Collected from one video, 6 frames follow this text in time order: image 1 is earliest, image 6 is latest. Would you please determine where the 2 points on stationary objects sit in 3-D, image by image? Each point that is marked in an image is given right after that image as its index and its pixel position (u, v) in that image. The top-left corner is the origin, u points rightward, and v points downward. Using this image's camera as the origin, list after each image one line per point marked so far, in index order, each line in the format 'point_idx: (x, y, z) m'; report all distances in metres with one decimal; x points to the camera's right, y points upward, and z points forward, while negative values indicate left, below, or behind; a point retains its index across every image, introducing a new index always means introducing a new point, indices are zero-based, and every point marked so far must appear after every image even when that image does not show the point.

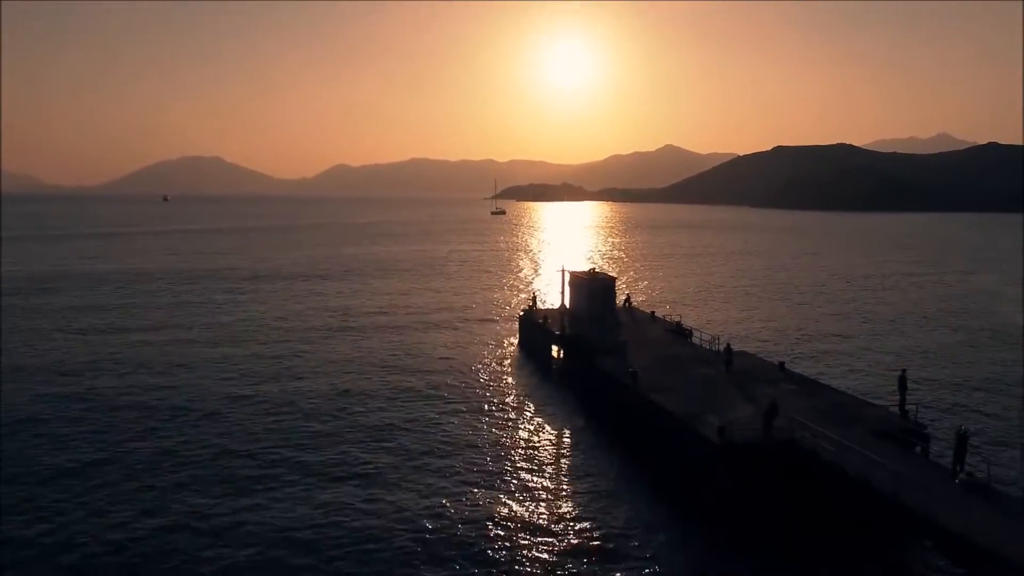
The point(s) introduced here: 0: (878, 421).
0: (+10.3, -3.7, +19.8) m
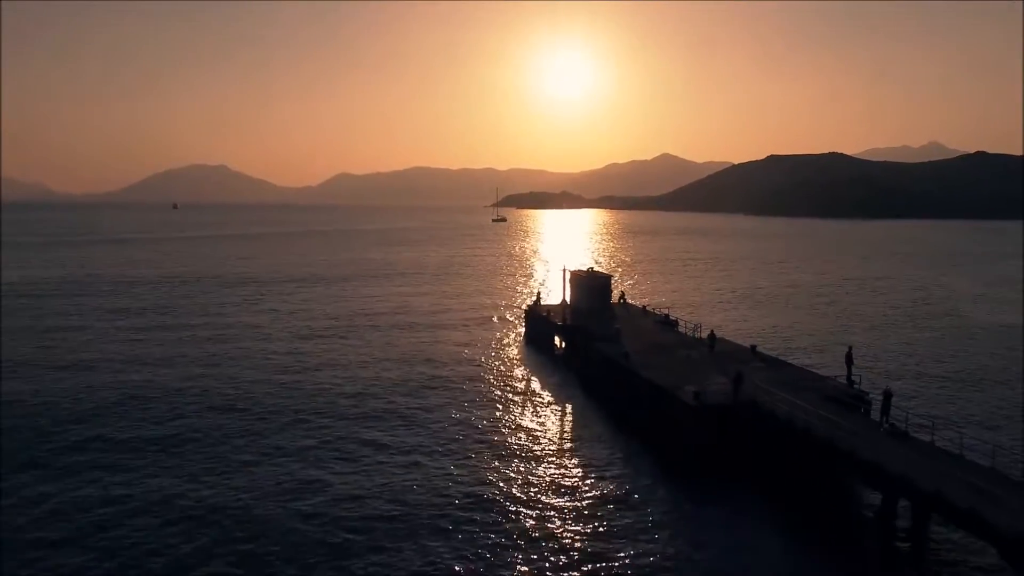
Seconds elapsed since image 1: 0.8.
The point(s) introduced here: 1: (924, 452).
0: (+10.7, -3.4, +23.6) m
1: (+11.2, -4.3, +18.9) m
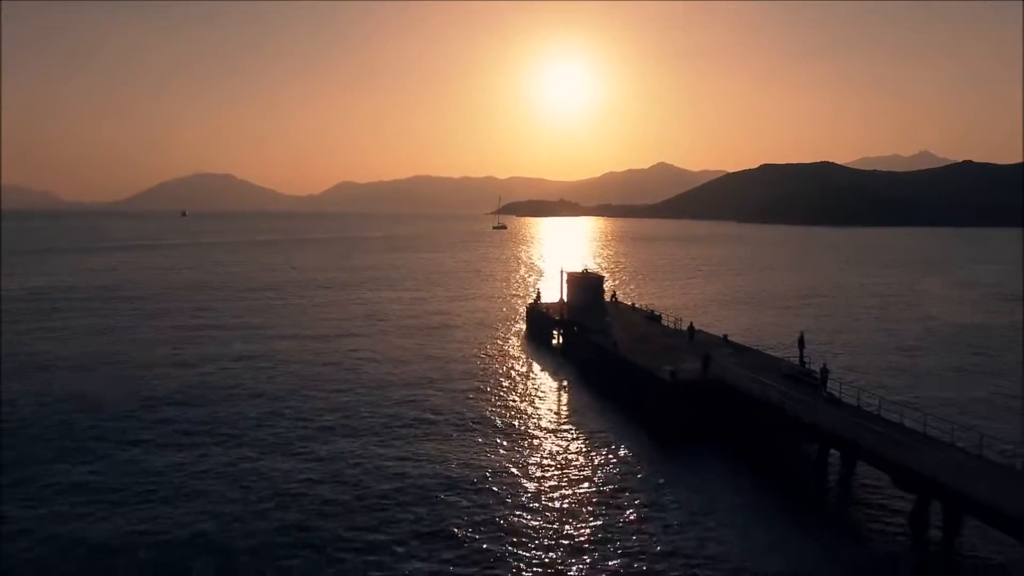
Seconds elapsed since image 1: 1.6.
0: (+10.8, -3.3, +27.7) m
1: (+11.4, -4.1, +23.1) m
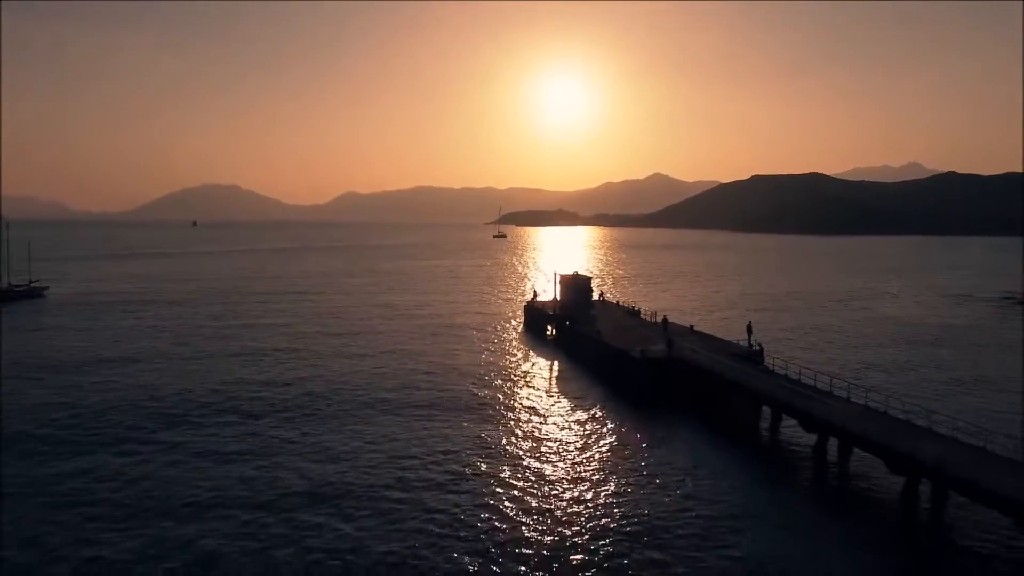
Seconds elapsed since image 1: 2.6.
0: (+10.8, -3.1, +33.6) m
1: (+11.4, -3.8, +28.9) m
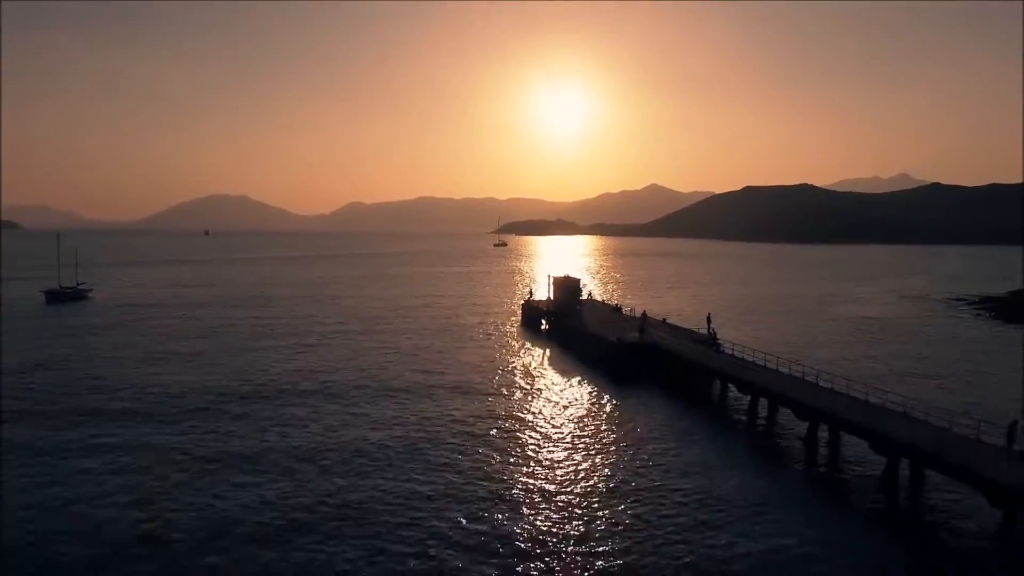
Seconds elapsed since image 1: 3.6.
0: (+10.8, -2.9, +40.0) m
1: (+11.3, -3.6, +35.3) m
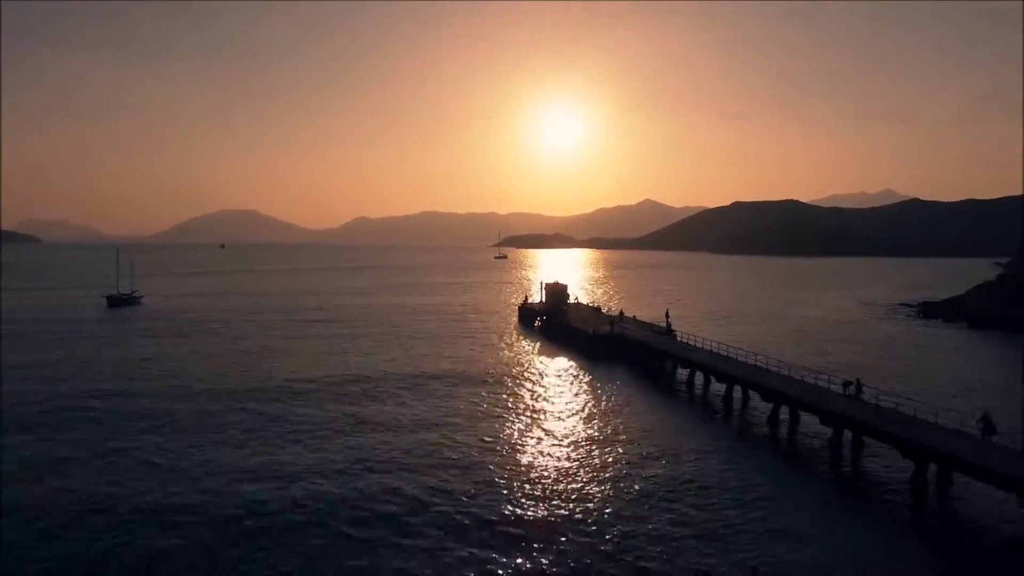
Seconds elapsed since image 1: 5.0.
0: (+10.5, -3.1, +49.5) m
1: (+11.1, -3.7, +44.8) m
